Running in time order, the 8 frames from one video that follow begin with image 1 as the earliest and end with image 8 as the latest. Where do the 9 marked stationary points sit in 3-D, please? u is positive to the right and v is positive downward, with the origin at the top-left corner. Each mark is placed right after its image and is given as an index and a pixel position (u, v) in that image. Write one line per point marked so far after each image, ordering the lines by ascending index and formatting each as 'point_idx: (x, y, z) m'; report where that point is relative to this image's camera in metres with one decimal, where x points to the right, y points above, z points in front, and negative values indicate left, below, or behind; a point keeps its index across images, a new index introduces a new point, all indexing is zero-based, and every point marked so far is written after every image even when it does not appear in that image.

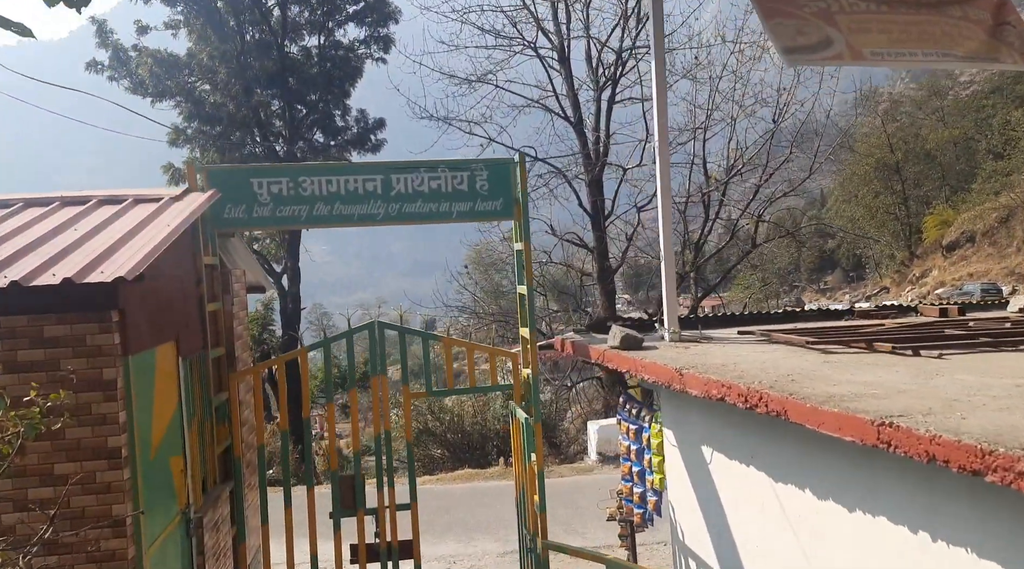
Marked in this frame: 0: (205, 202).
0: (-2.2, +0.6, +6.8) m
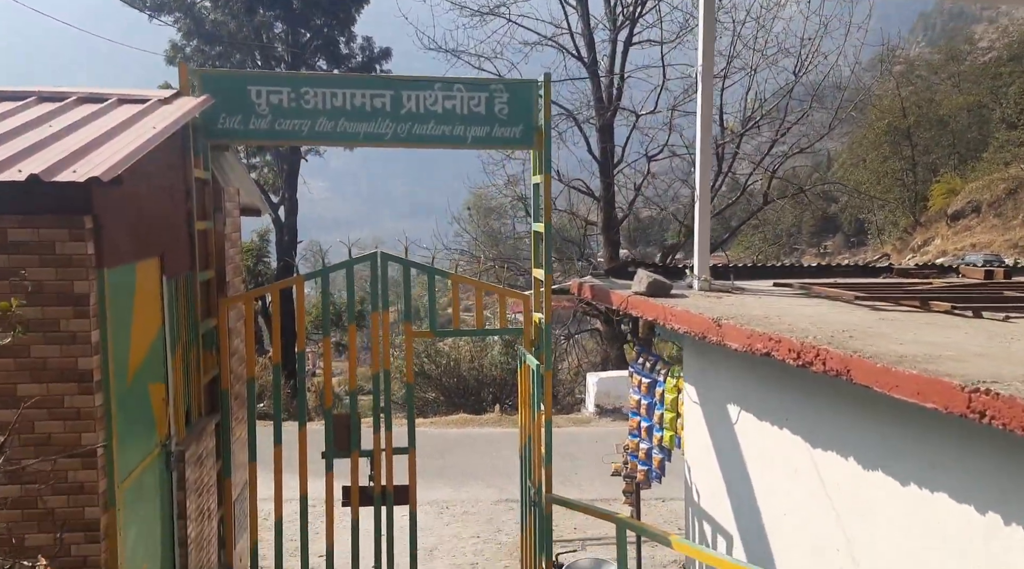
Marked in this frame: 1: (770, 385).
0: (-2.0, +1.1, +6.2) m
1: (+1.6, -0.6, +5.8) m
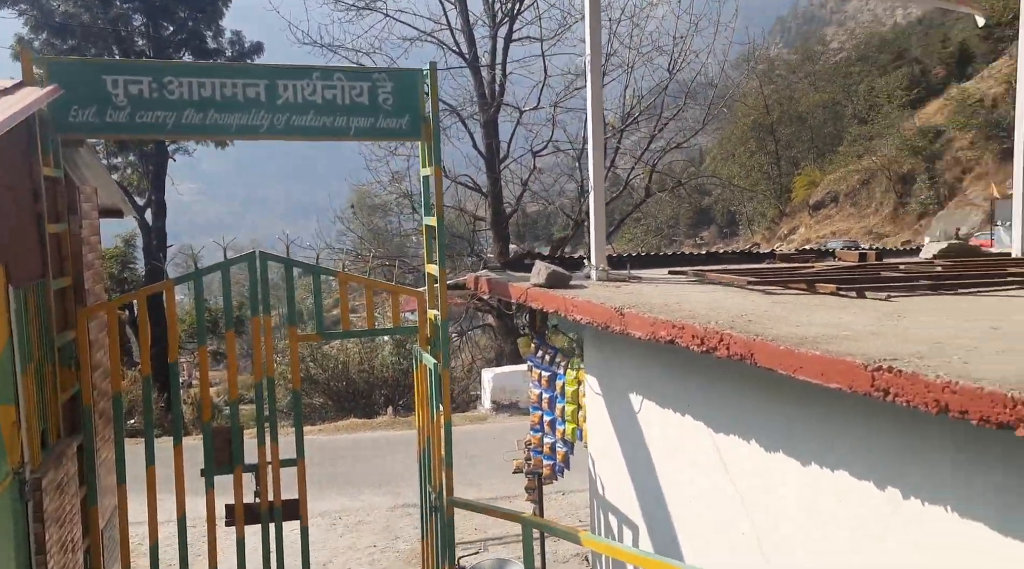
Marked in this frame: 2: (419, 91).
0: (-2.7, +1.1, +5.6) m
1: (+0.9, -0.5, +5.6) m
2: (-0.7, +1.4, +7.0) m
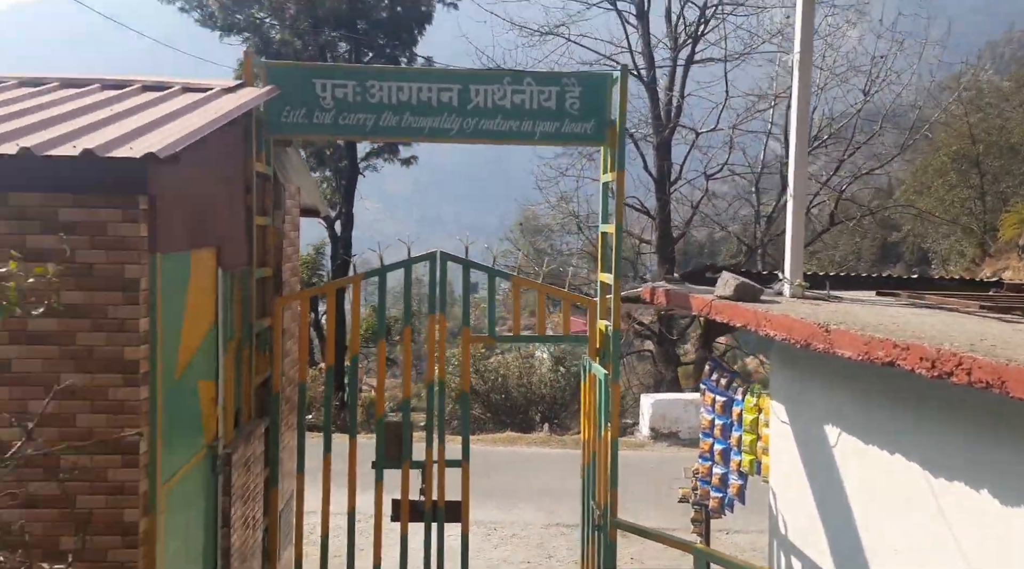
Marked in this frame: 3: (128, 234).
0: (-1.6, +1.2, +5.9) m
1: (+1.9, -0.6, +5.3) m
2: (+0.7, +1.4, +7.0) m
3: (-1.7, +0.2, +4.4) m
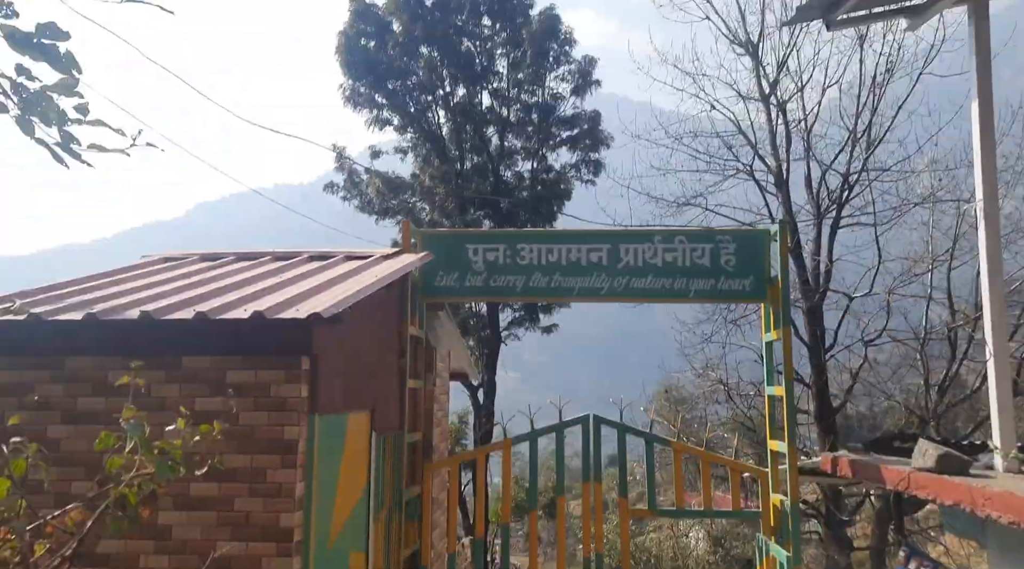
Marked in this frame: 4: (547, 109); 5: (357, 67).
0: (-0.6, +0.2, +6.0) m
1: (+2.8, -1.4, +4.6) m
2: (+1.8, +0.2, +6.7) m
3: (-1.0, -0.5, +4.3) m
4: (+0.8, +3.4, +19.6) m
5: (-3.1, +4.3, +19.5) m
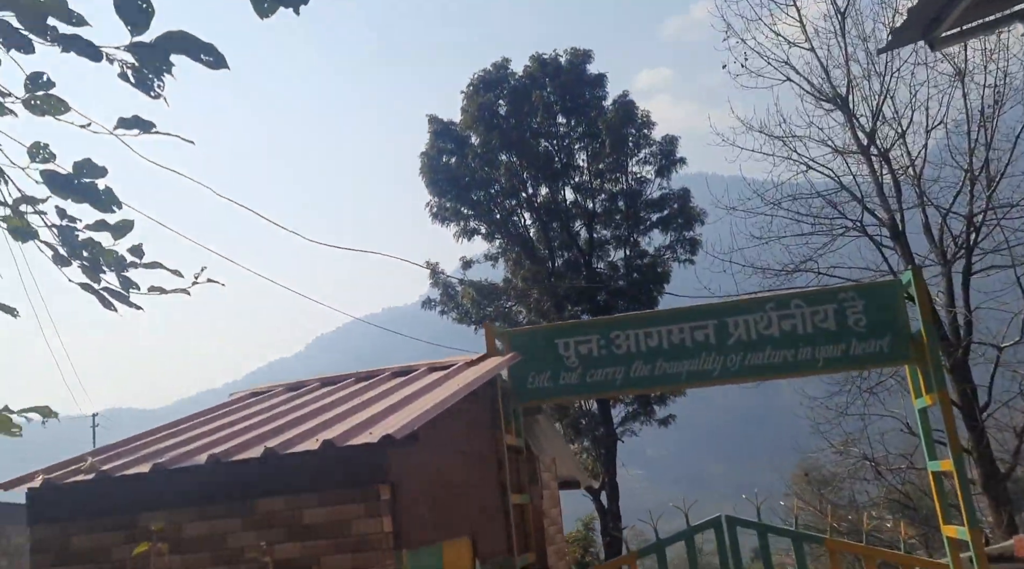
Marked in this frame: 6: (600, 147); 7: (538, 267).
0: (-0.1, -0.4, +5.5) m
1: (+3.3, -1.4, +3.6) m
2: (+2.4, -0.1, +6.0) m
3: (-0.6, -1.0, +3.8) m
4: (+2.5, +1.7, +19.1) m
5: (-1.4, +2.0, +19.5) m
6: (+1.8, +2.7, +19.3) m
7: (+0.6, +0.3, +18.6) m
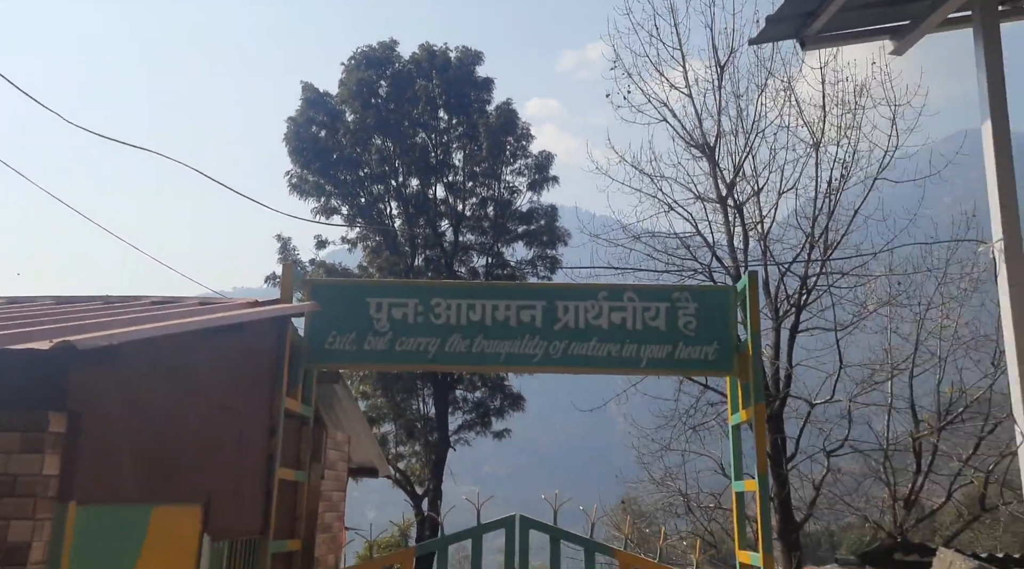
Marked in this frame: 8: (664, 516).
0: (-1.1, -0.1, +4.6) m
1: (+2.3, -1.6, +3.2) m
2: (+1.3, -0.2, +5.5) m
3: (-1.4, -0.6, +2.9) m
4: (-0.2, +1.6, +18.5) m
5: (-4.0, +2.6, +18.4) m
6: (-0.7, +2.7, +18.6) m
7: (-2.2, +0.5, +17.8) m
8: (+2.1, -3.1, +13.0) m
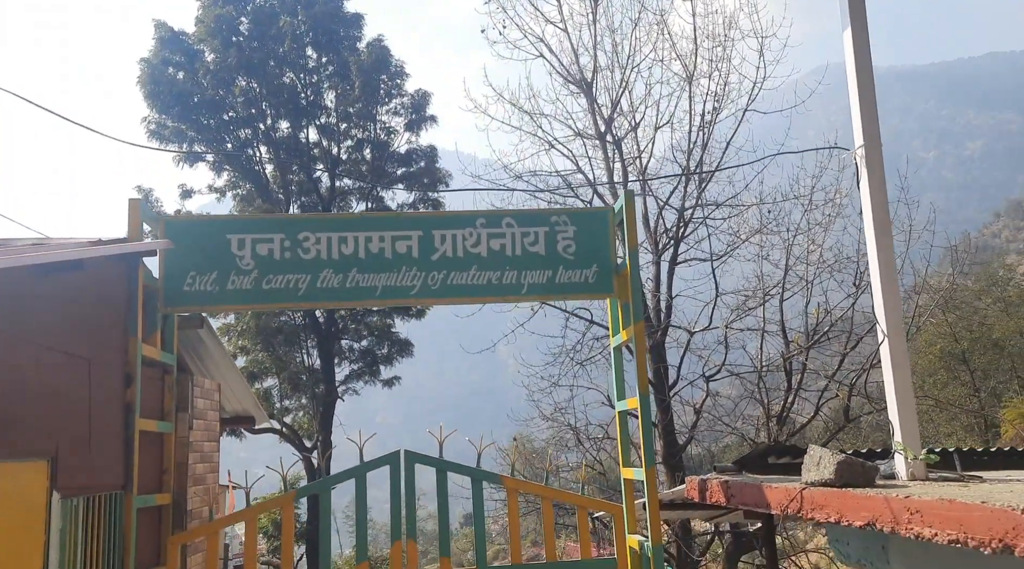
0: (-1.7, +0.2, +4.3) m
1: (+2.0, -1.2, +3.4) m
2: (+0.6, +0.3, +5.4) m
3: (-1.8, -0.4, +2.6) m
4: (-2.5, +2.7, +18.1) m
5: (-6.4, +3.4, +17.4) m
6: (-3.1, +3.7, +18.1) m
7: (-4.4, +1.4, +17.1) m
8: (+0.6, -2.2, +13.1) m
